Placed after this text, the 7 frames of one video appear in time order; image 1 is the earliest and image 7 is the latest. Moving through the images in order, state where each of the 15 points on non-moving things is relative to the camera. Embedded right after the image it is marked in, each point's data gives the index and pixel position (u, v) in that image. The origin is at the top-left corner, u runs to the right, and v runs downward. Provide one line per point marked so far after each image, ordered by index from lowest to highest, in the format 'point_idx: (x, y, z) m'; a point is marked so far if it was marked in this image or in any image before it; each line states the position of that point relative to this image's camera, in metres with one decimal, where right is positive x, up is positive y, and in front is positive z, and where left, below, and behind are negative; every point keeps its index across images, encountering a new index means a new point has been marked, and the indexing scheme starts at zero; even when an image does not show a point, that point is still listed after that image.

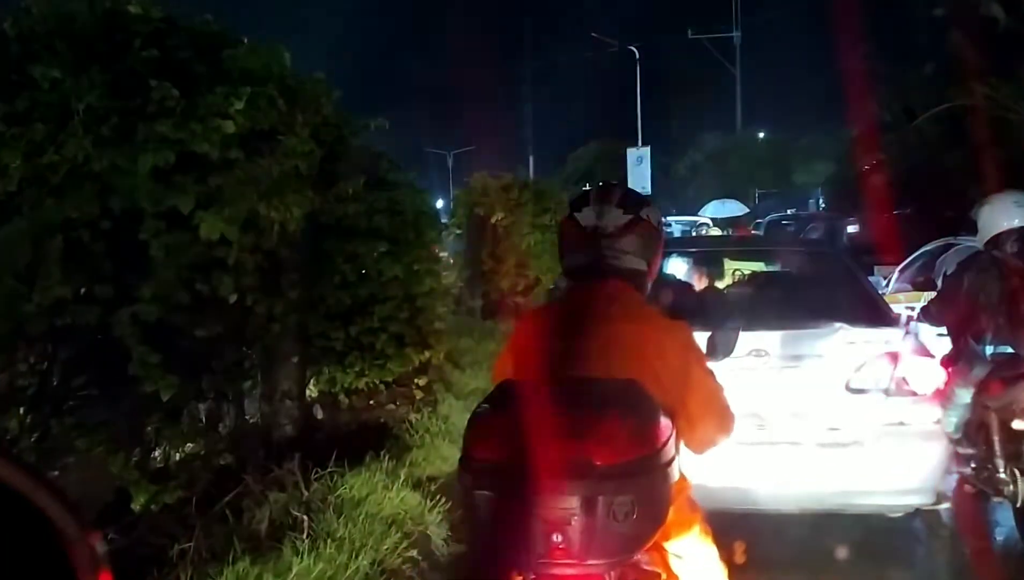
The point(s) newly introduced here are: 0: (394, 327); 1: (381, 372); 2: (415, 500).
0: (-0.7, -0.2, +7.8) m
1: (-0.8, -0.5, +7.7) m
2: (-0.5, -1.0, +5.8) m
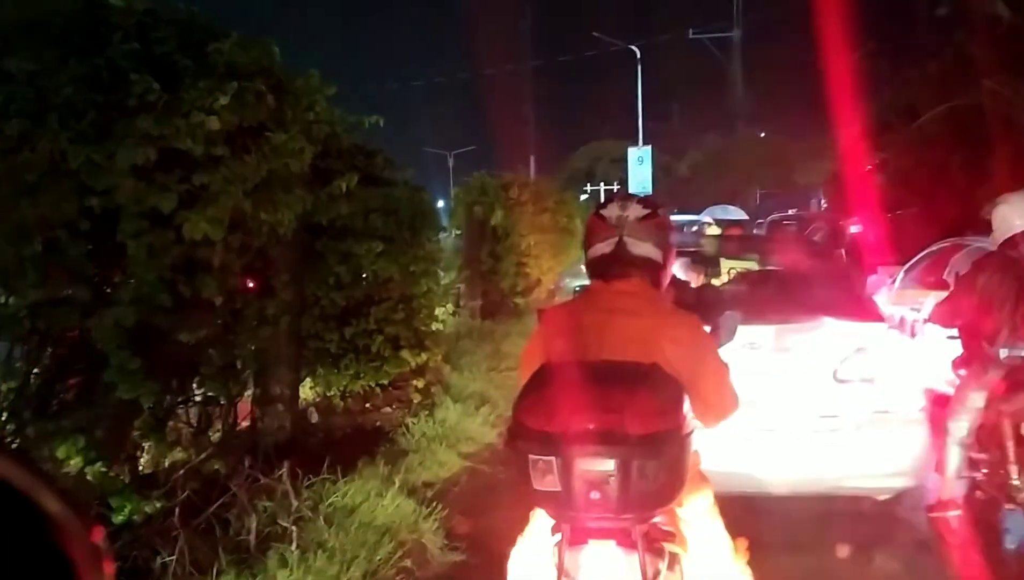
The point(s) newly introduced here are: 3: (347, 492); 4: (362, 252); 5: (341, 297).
0: (-0.8, -0.2, +7.6) m
1: (-0.8, -0.5, +7.6) m
2: (-0.5, -1.0, +5.7) m
3: (-0.8, -0.9, +5.7) m
4: (-0.9, +0.2, +7.2) m
5: (-1.0, 0.0, +7.3) m
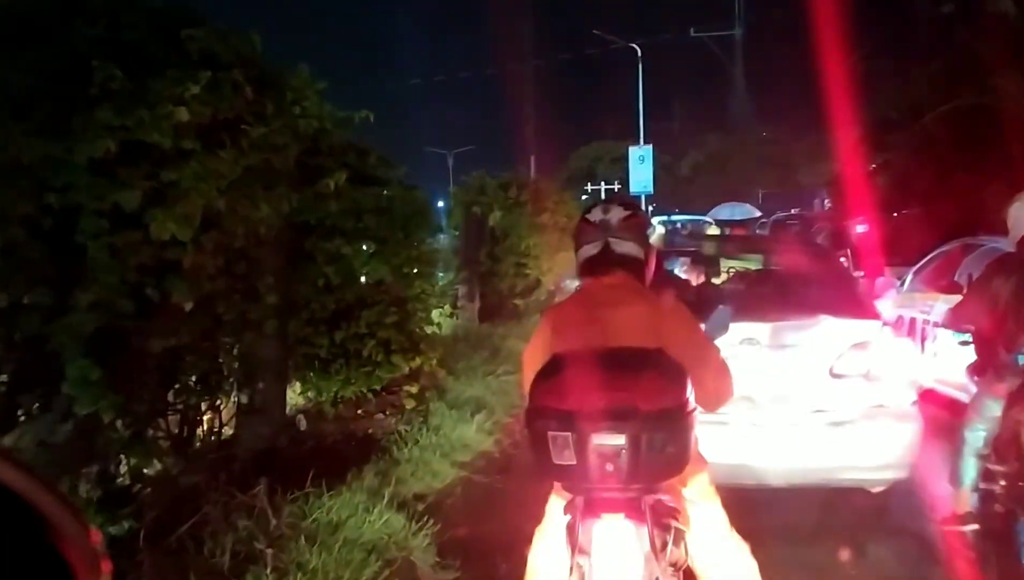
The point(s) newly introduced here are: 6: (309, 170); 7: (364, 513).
0: (-0.8, -0.3, +7.3) m
1: (-0.8, -0.5, +7.3) m
2: (-0.5, -1.0, +5.4) m
3: (-0.8, -1.0, +5.4) m
4: (-0.9, +0.2, +7.0) m
5: (-1.0, 0.0, +7.0) m
6: (-1.1, +0.6, +6.5) m
7: (-0.7, -1.0, +5.4) m
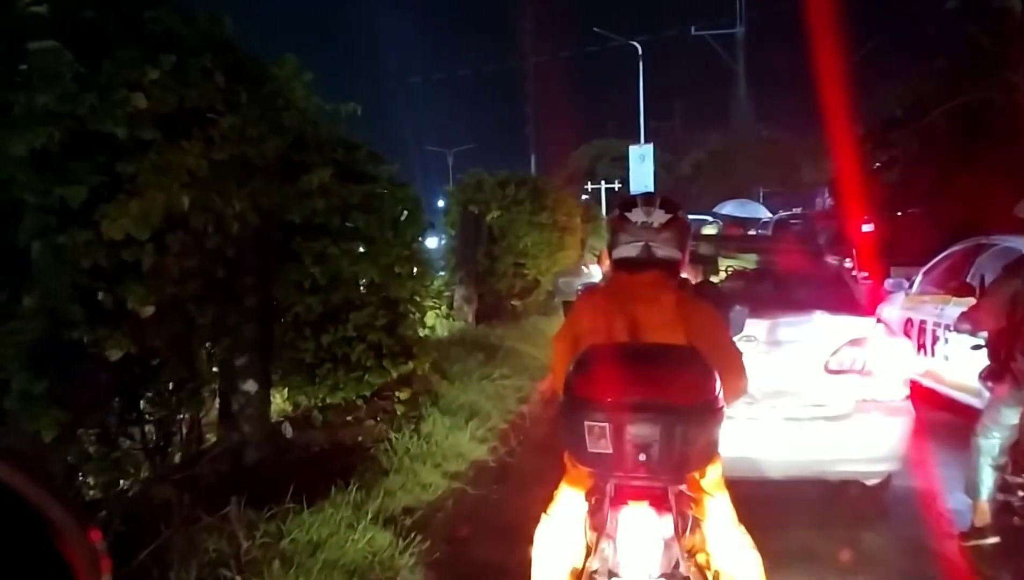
0: (-0.8, -0.3, +7.0) m
1: (-0.9, -0.5, +7.0) m
2: (-0.5, -1.0, +5.1) m
3: (-0.8, -1.0, +5.1) m
4: (-0.9, +0.2, +6.6) m
5: (-1.1, -0.1, +6.7) m
6: (-1.1, +0.6, +6.2) m
7: (-0.7, -1.0, +5.1) m
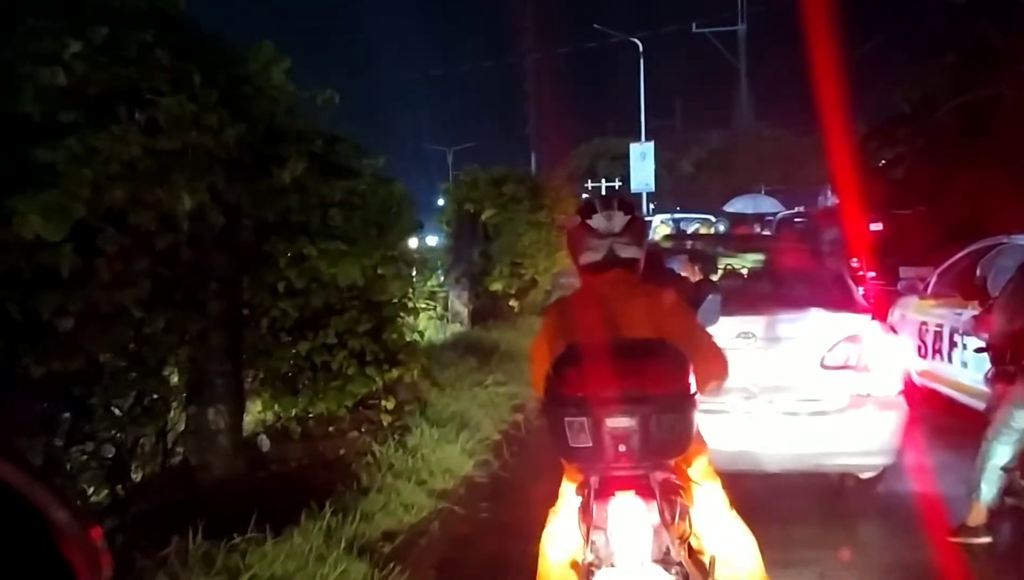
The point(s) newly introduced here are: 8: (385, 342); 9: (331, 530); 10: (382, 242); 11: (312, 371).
0: (-0.8, -0.3, +6.5) m
1: (-0.9, -0.6, +6.5) m
2: (-0.6, -1.0, +4.6) m
3: (-0.9, -1.0, +4.6) m
4: (-1.0, +0.2, +6.1) m
5: (-1.1, -0.1, +6.2) m
6: (-1.1, +0.6, +5.7) m
7: (-0.7, -1.0, +4.6) m
8: (-0.7, -0.3, +6.8) m
9: (-0.7, -1.0, +5.0) m
10: (-0.7, +0.3, +6.6) m
11: (-1.0, -0.4, +6.4) m
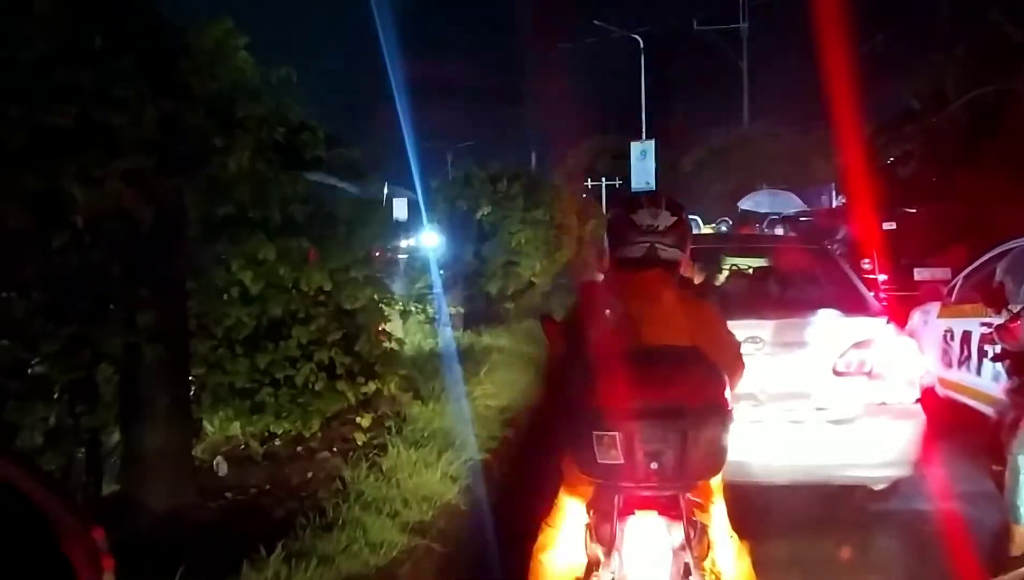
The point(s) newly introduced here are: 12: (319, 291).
0: (-0.9, -0.3, +5.8) m
1: (-1.0, -0.6, +5.8) m
2: (-0.6, -1.1, +3.9) m
3: (-0.9, -1.0, +3.9) m
4: (-1.1, +0.2, +5.4) m
5: (-1.2, -0.1, +5.5) m
6: (-1.2, +0.6, +5.0) m
7: (-0.8, -1.0, +3.9) m
8: (-0.8, -0.3, +6.1) m
9: (-0.8, -1.0, +4.3) m
10: (-0.8, +0.2, +5.9) m
11: (-1.1, -0.4, +5.7) m
12: (-0.9, 0.0, +5.8) m
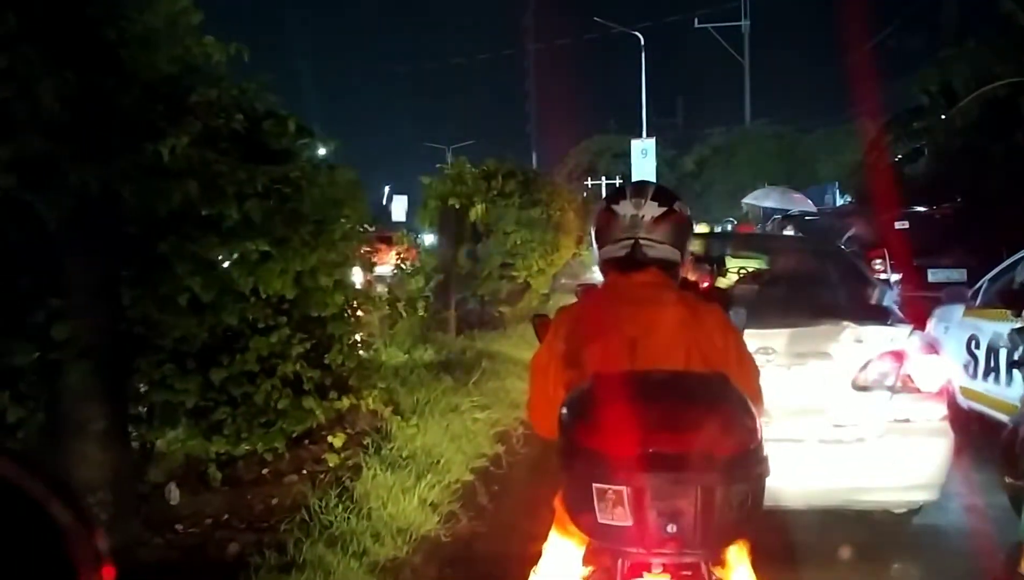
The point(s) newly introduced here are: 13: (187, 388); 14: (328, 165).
0: (-1.0, -0.3, +5.2) m
1: (-1.0, -0.6, +5.1) m
2: (-0.7, -1.1, +3.2) m
3: (-1.0, -1.0, +3.2) m
4: (-1.1, +0.1, +4.8) m
5: (-1.2, -0.1, +4.8) m
6: (-1.3, +0.6, +4.4) m
7: (-0.9, -1.1, +3.3) m
8: (-0.8, -0.3, +5.4) m
9: (-0.8, -1.0, +3.7) m
10: (-0.8, +0.2, +5.3) m
11: (-1.2, -0.5, +5.1) m
12: (-1.0, 0.0, +5.2) m
13: (-1.3, -0.4, +4.9) m
14: (-0.8, +0.5, +5.4) m
